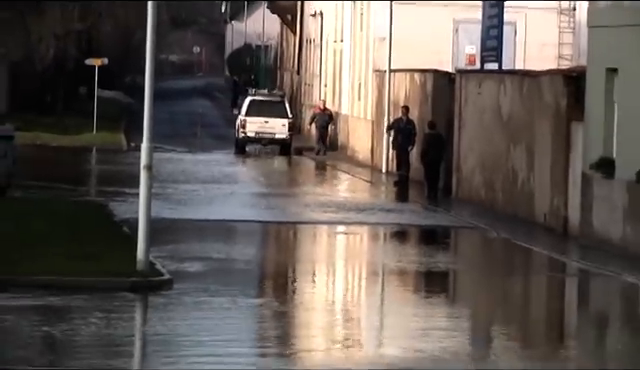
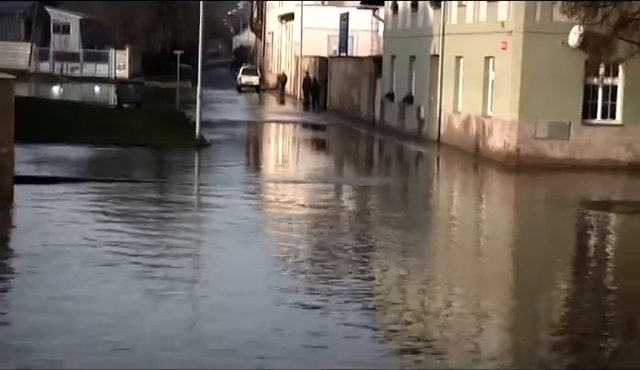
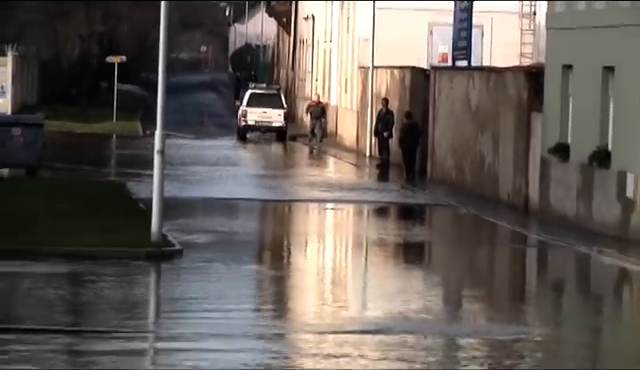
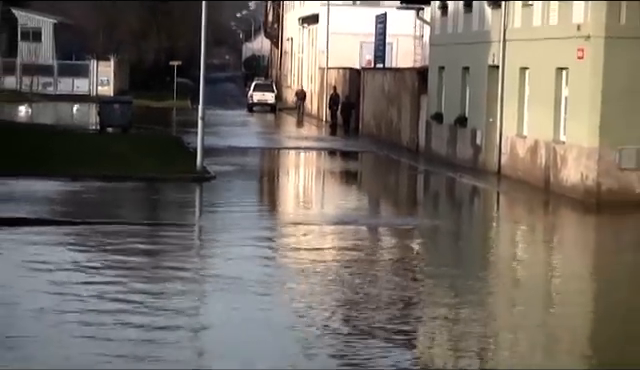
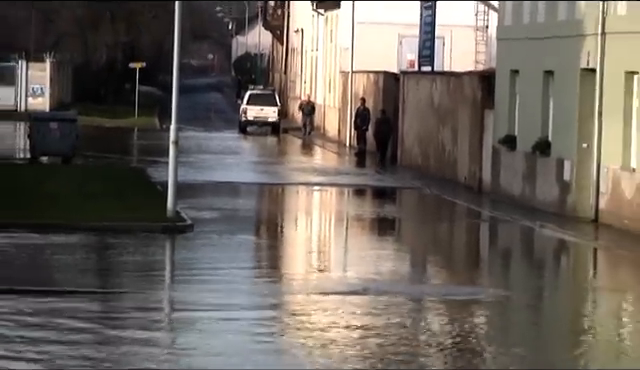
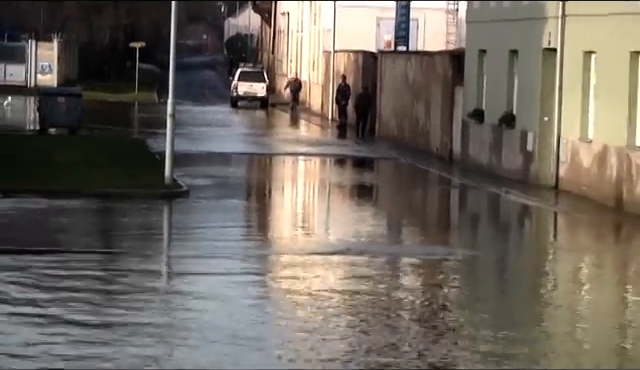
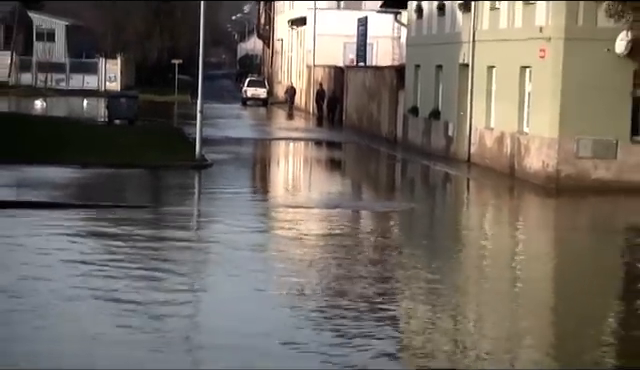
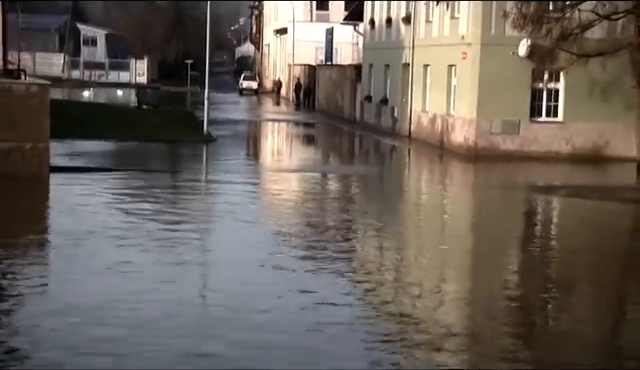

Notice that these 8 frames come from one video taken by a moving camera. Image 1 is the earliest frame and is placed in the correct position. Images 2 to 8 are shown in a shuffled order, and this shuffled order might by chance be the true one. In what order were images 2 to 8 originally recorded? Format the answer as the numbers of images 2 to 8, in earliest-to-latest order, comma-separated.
3, 5, 6, 4, 7, 2, 8
